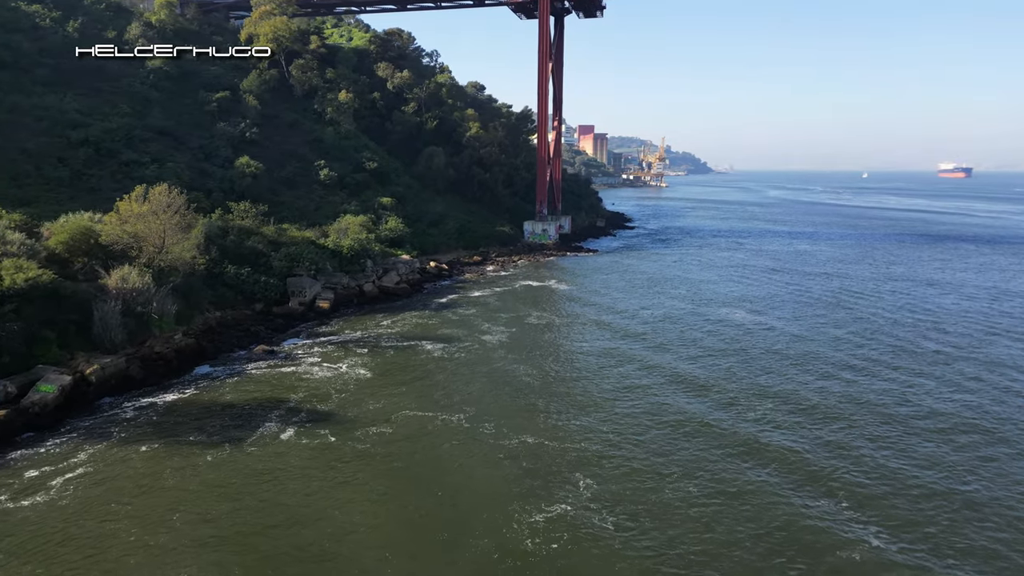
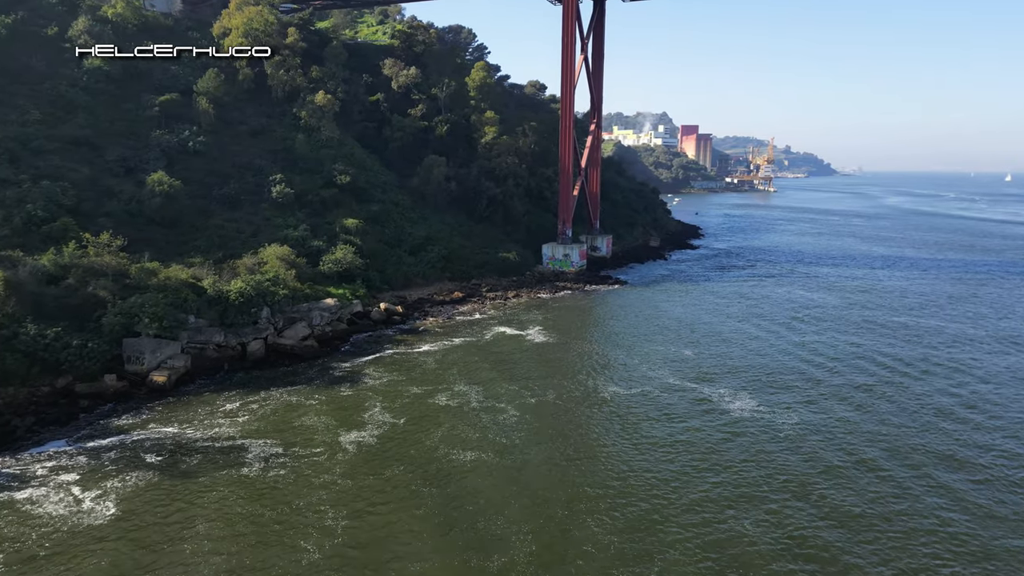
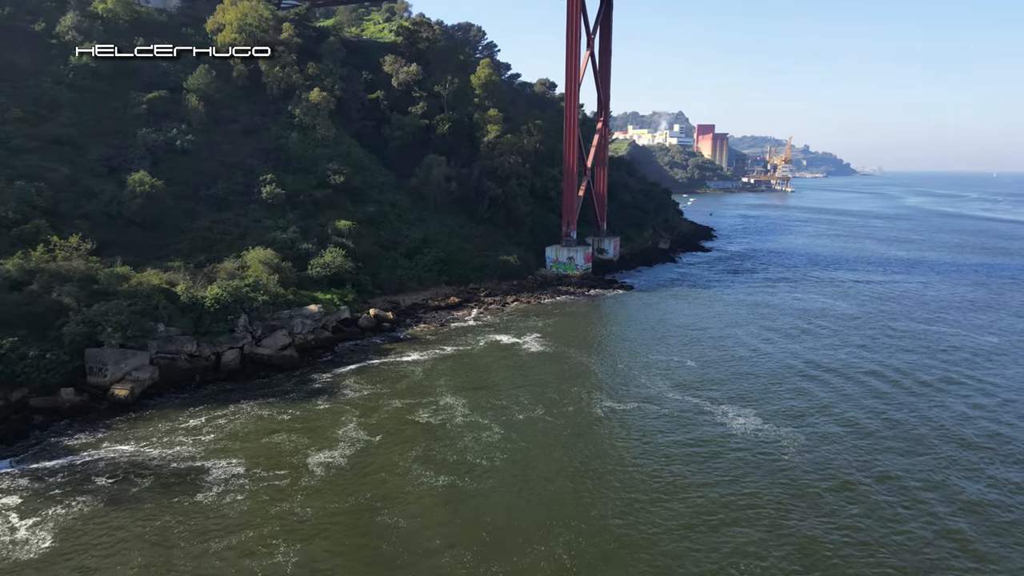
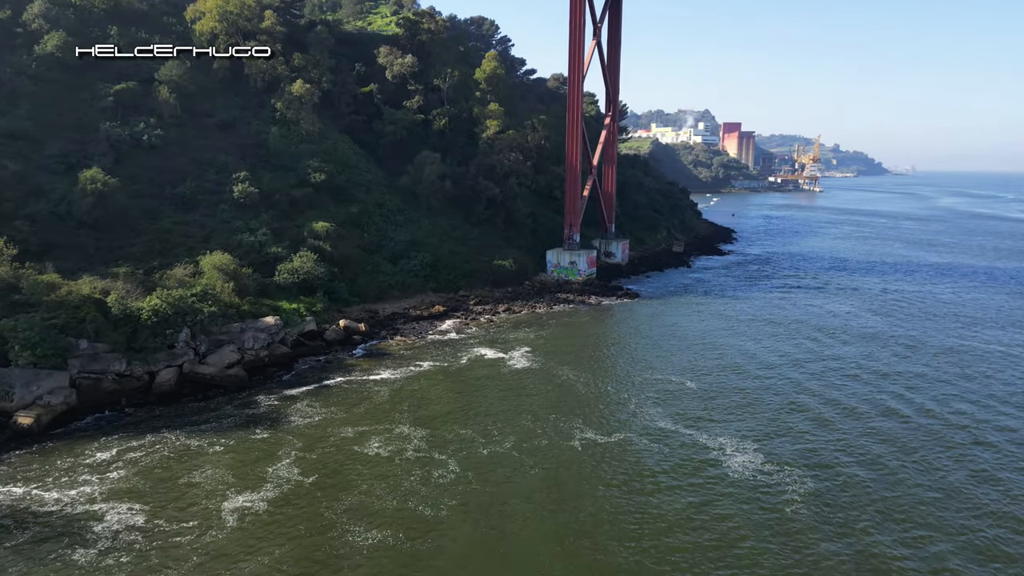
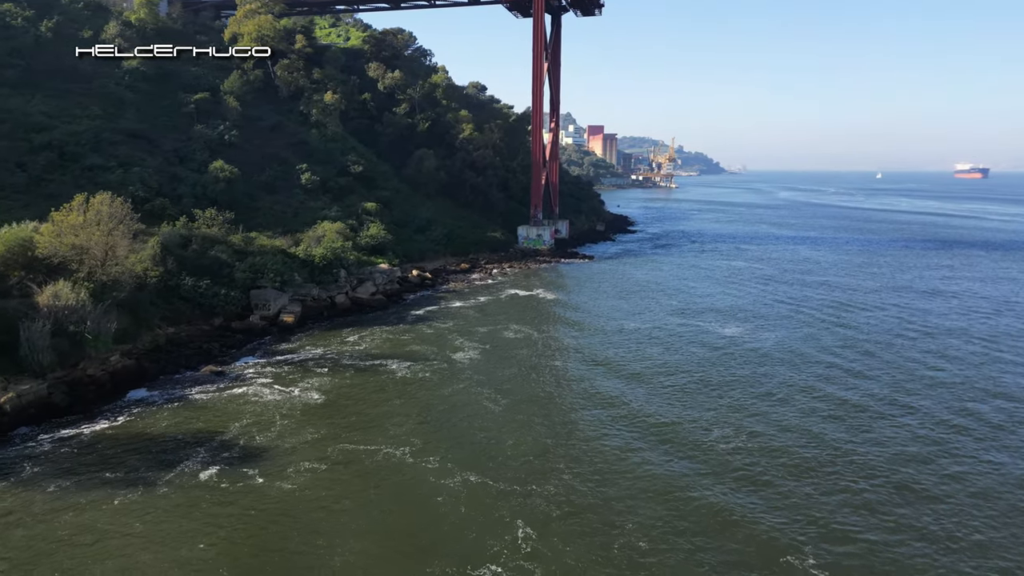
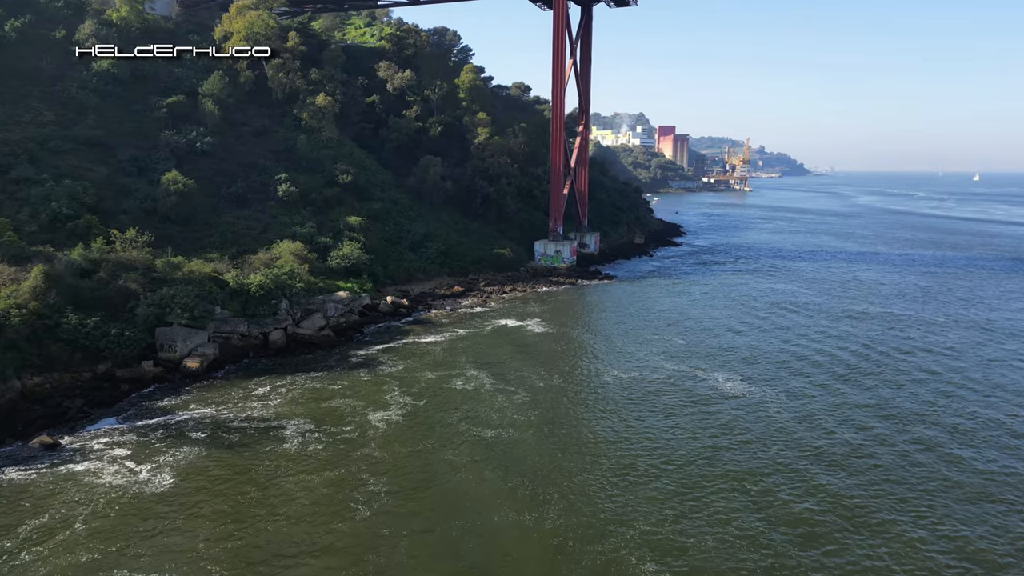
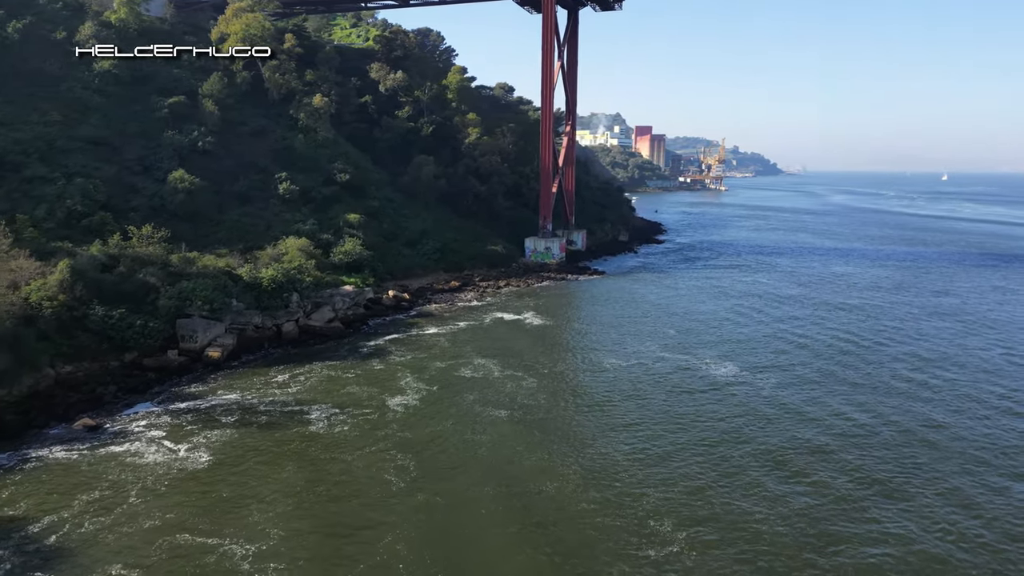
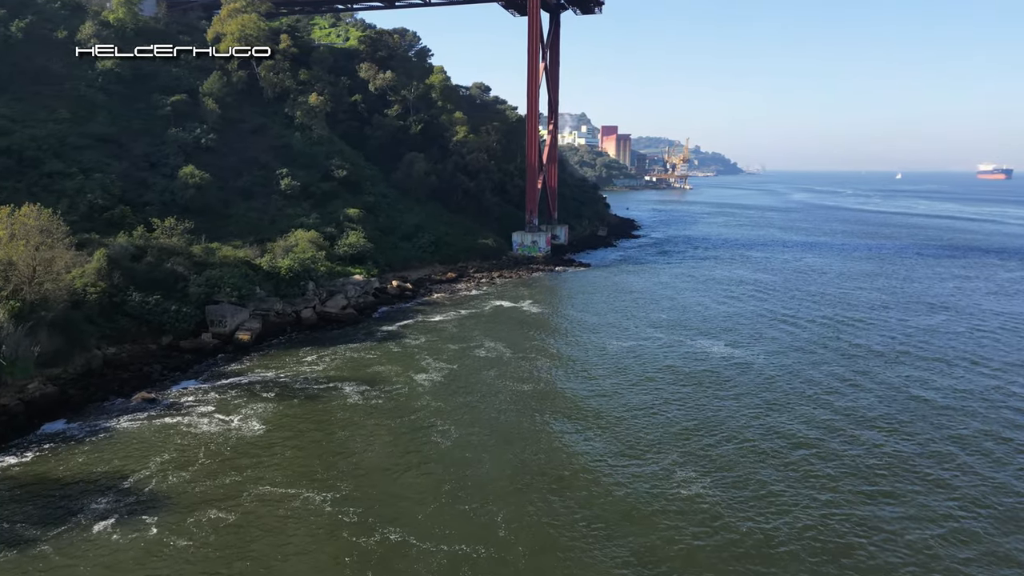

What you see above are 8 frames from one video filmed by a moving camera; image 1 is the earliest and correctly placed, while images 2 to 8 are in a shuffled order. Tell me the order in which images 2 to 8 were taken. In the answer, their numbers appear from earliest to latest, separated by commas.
5, 8, 7, 6, 2, 3, 4
